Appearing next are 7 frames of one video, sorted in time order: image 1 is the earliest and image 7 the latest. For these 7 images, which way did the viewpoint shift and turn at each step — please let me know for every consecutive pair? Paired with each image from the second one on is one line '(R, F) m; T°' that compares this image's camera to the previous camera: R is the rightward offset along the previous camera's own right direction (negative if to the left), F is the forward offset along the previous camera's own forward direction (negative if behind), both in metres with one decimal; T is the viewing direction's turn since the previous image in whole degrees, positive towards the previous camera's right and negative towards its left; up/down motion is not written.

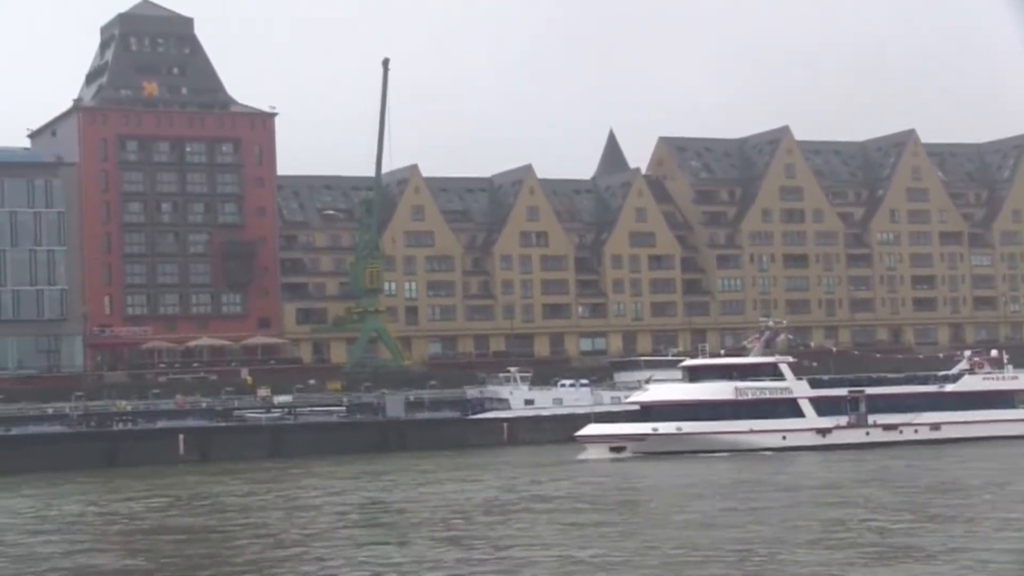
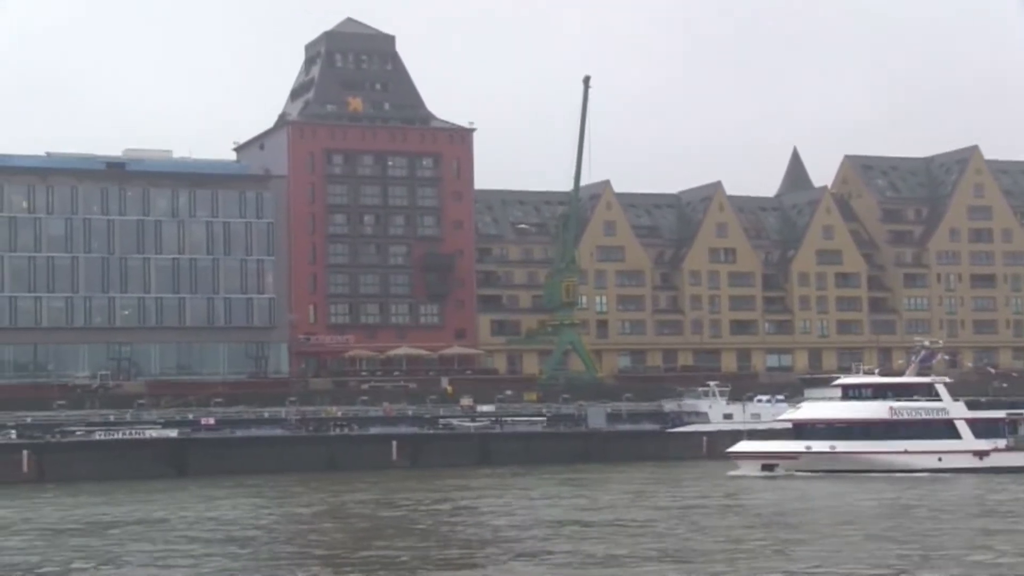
(+0.8, -0.9) m; -8°
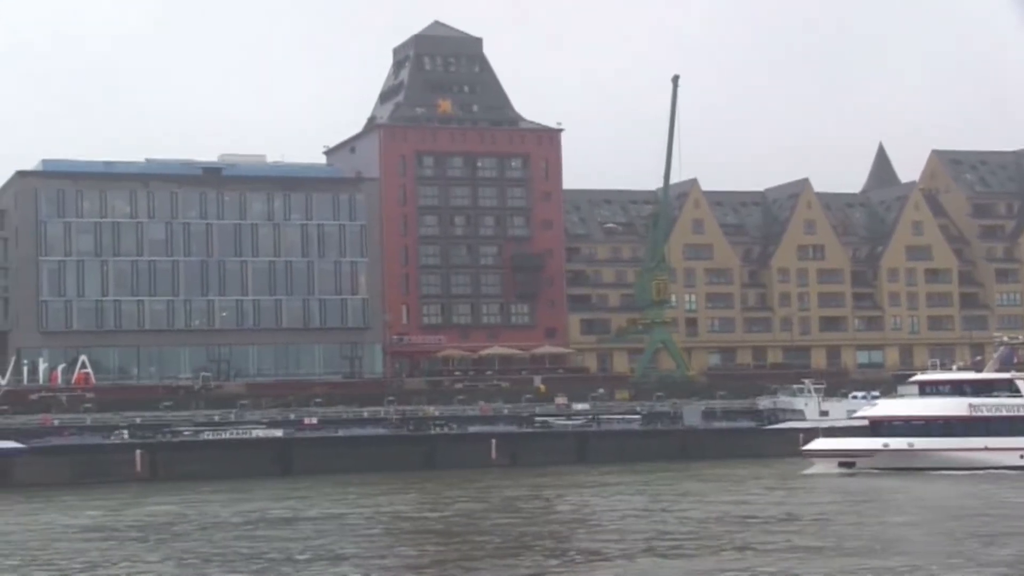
(+0.3, -0.5) m; -4°
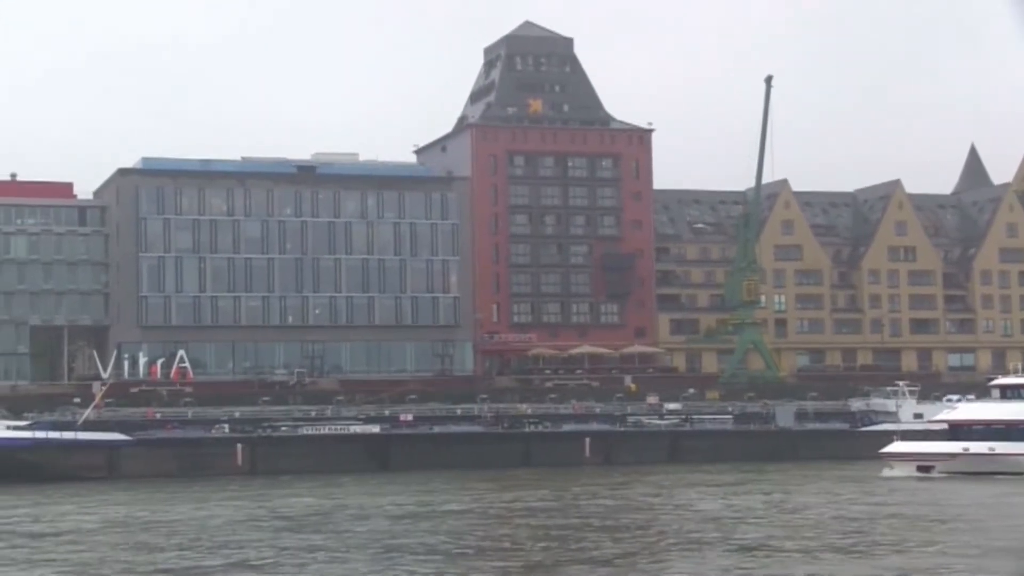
(+0.2, -0.4) m; -3°
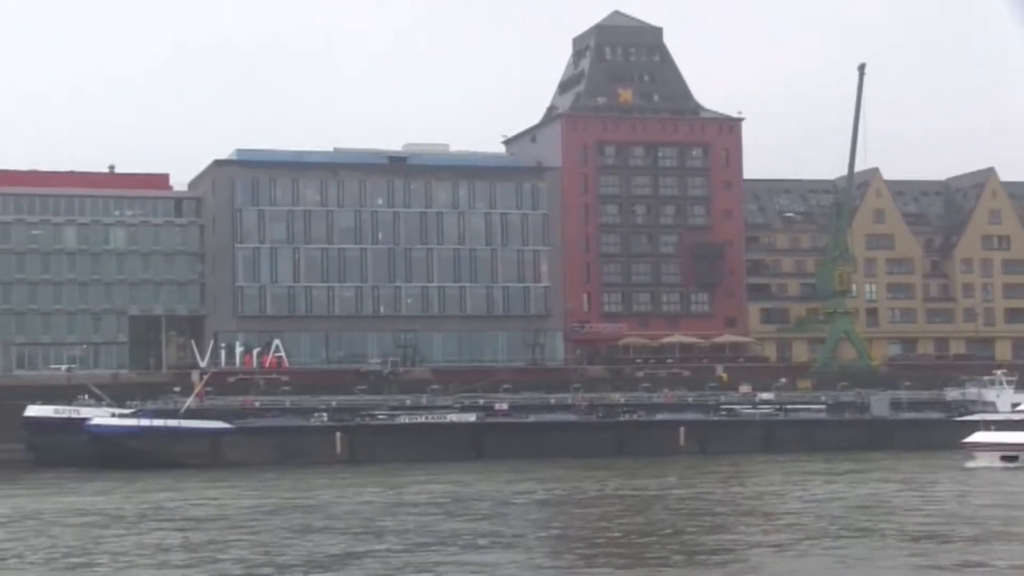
(+0.1, -0.6) m; -3°
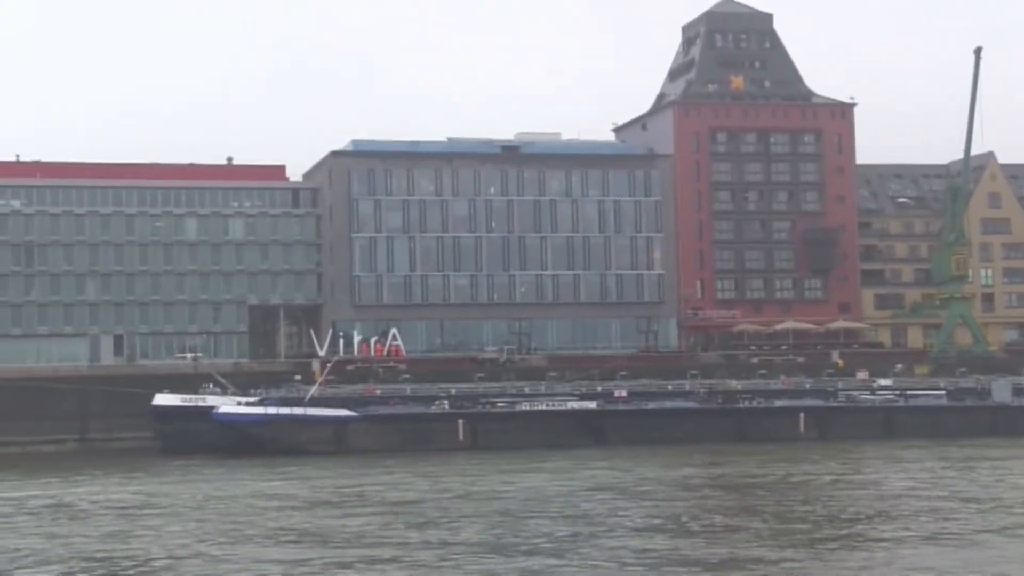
(+0.2, -1.1) m; -4°
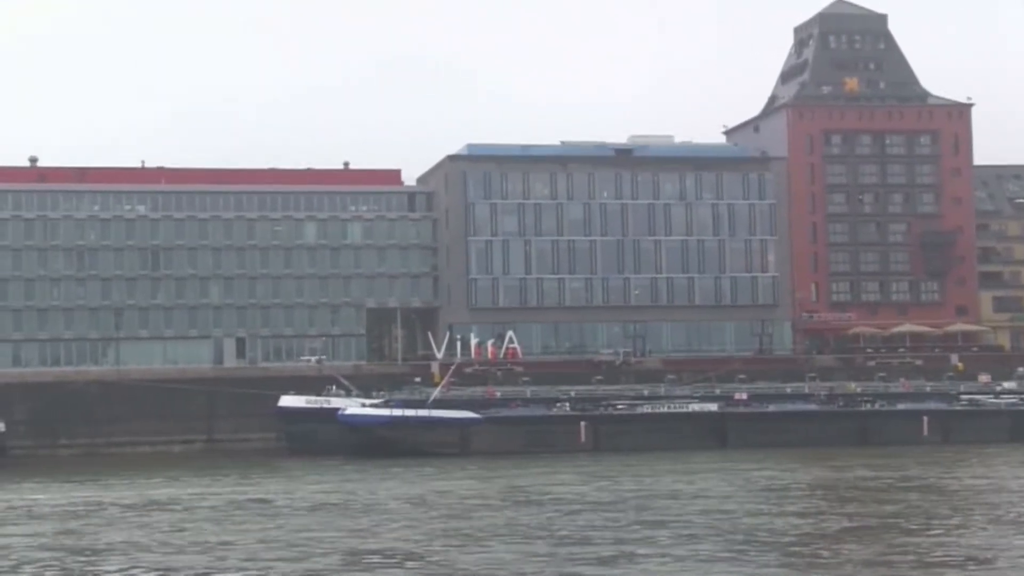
(0.0, -1.3) m; -4°
